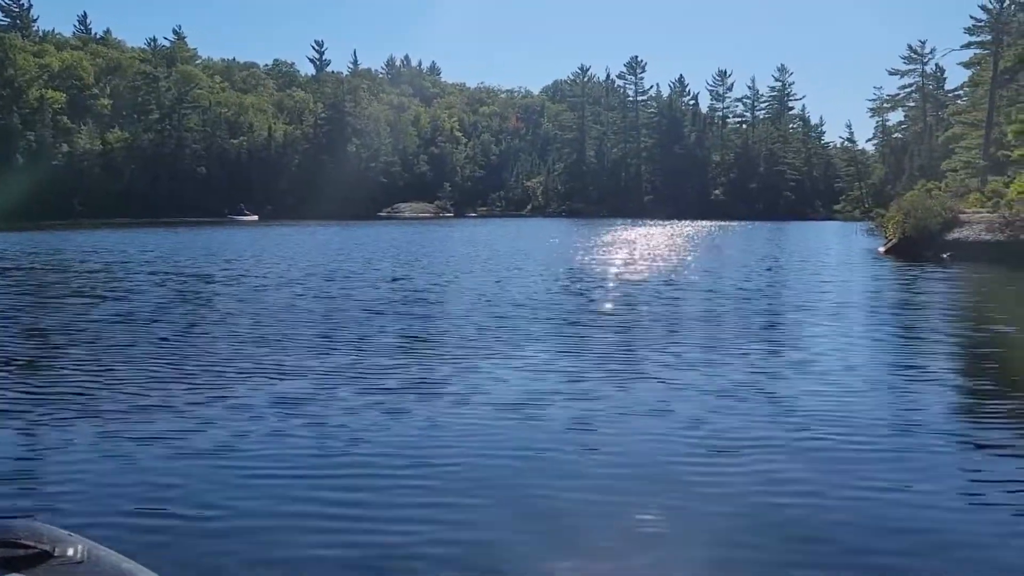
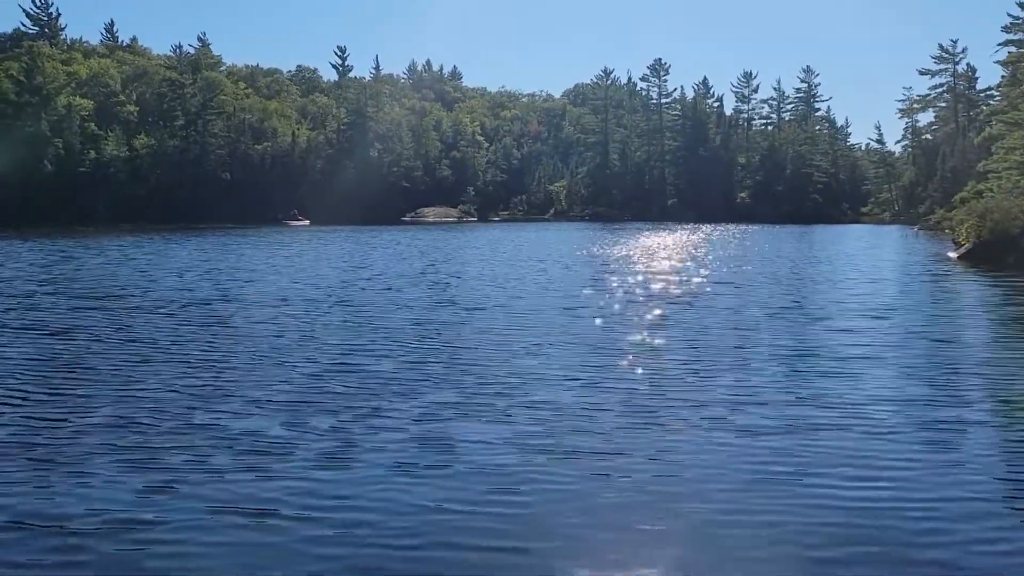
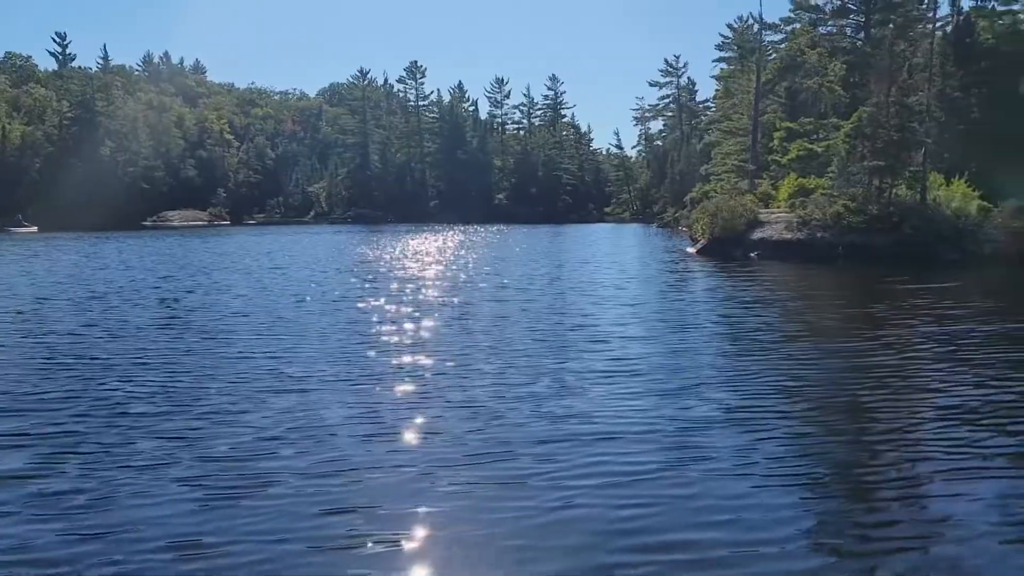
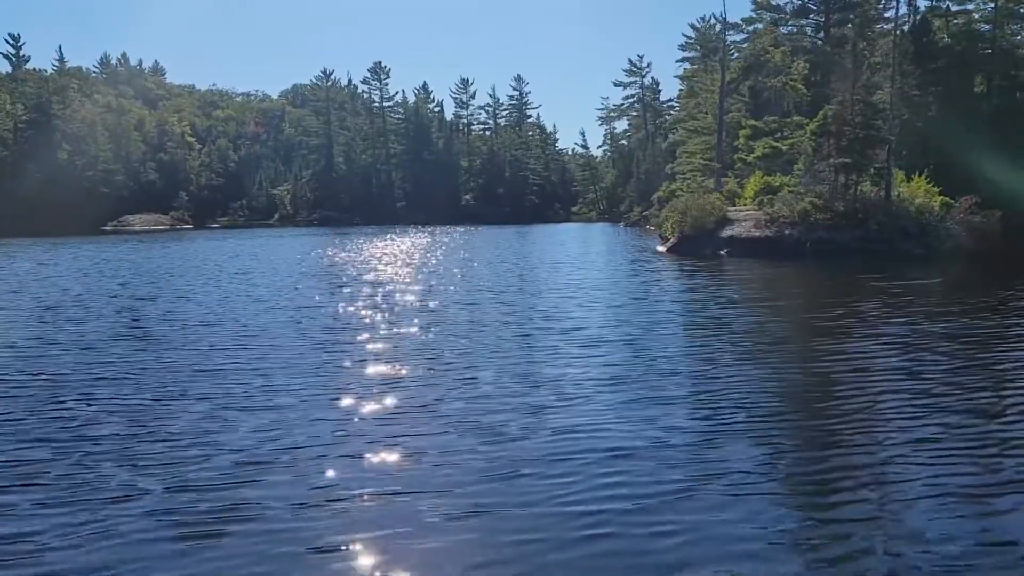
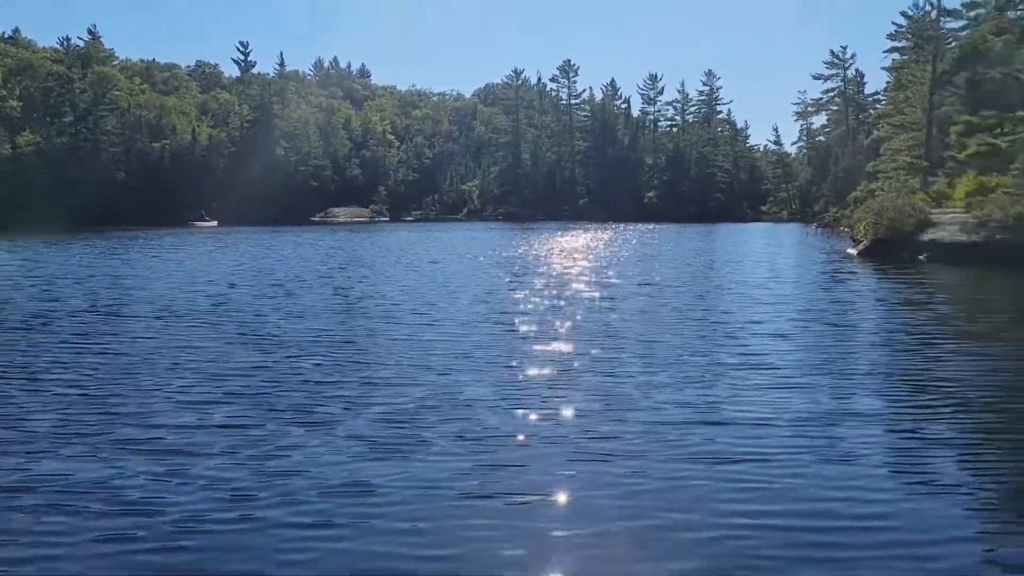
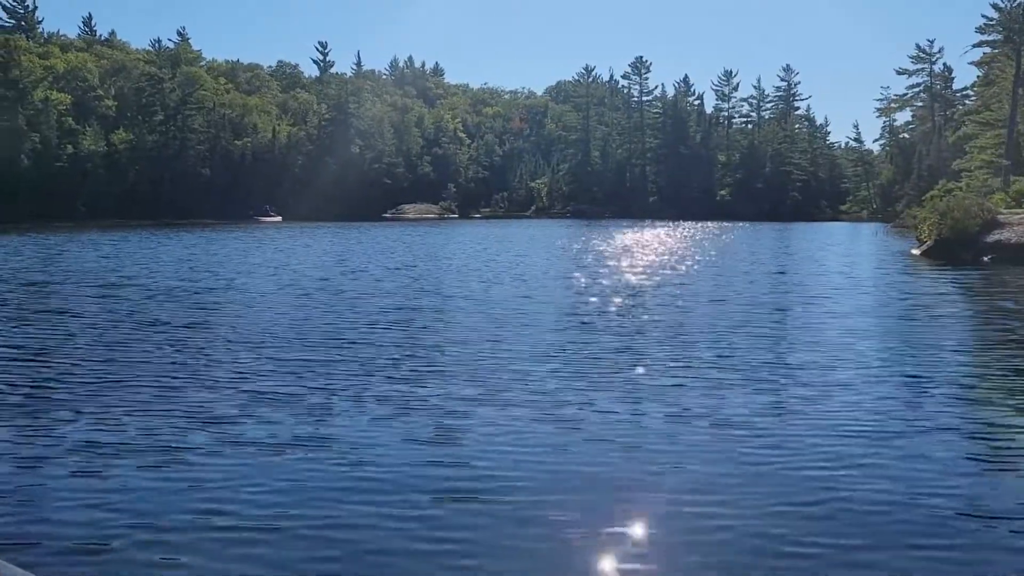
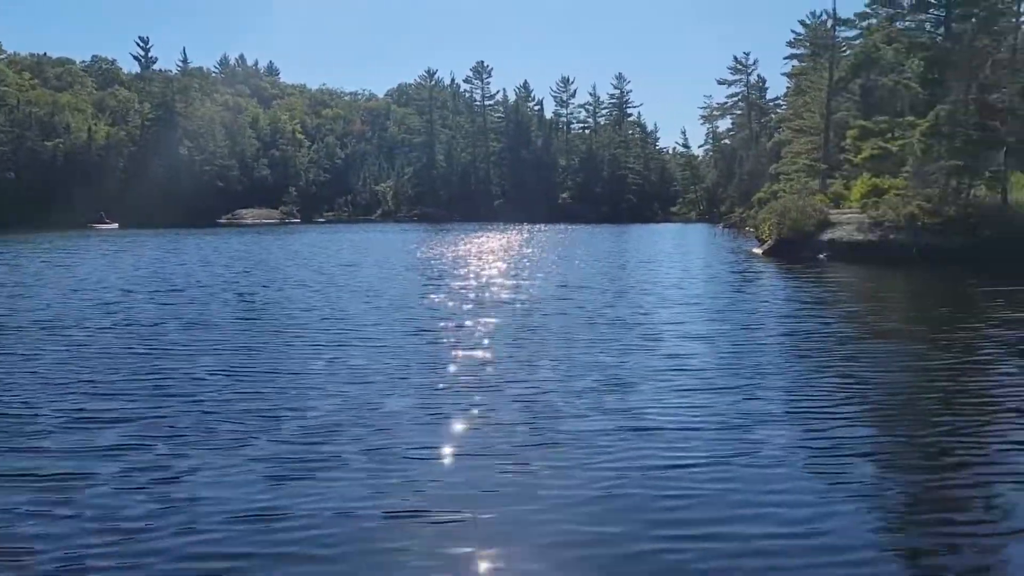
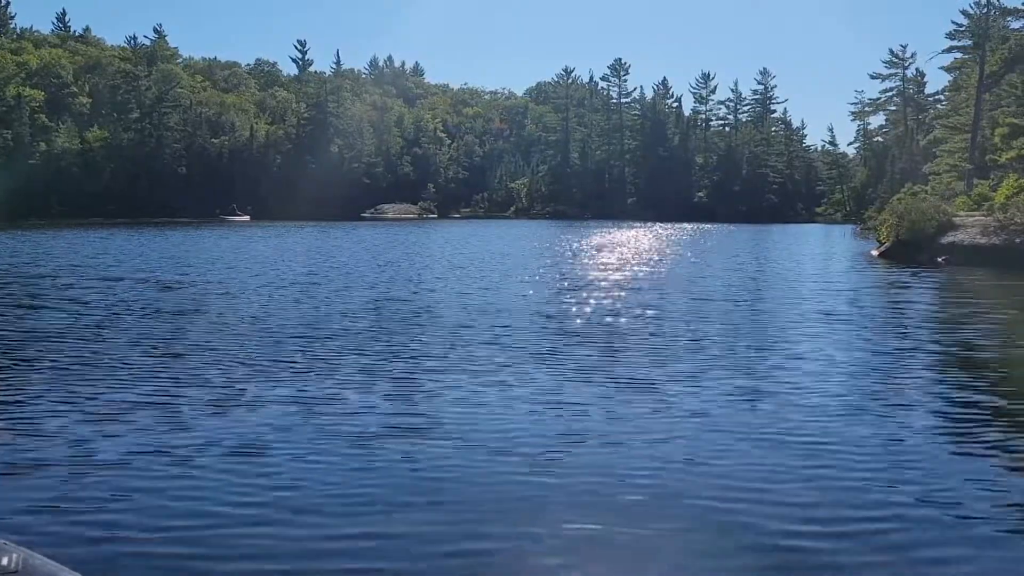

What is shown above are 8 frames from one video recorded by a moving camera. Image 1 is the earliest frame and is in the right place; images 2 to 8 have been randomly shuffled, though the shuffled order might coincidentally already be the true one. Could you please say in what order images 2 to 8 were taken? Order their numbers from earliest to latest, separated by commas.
8, 6, 2, 5, 7, 3, 4
